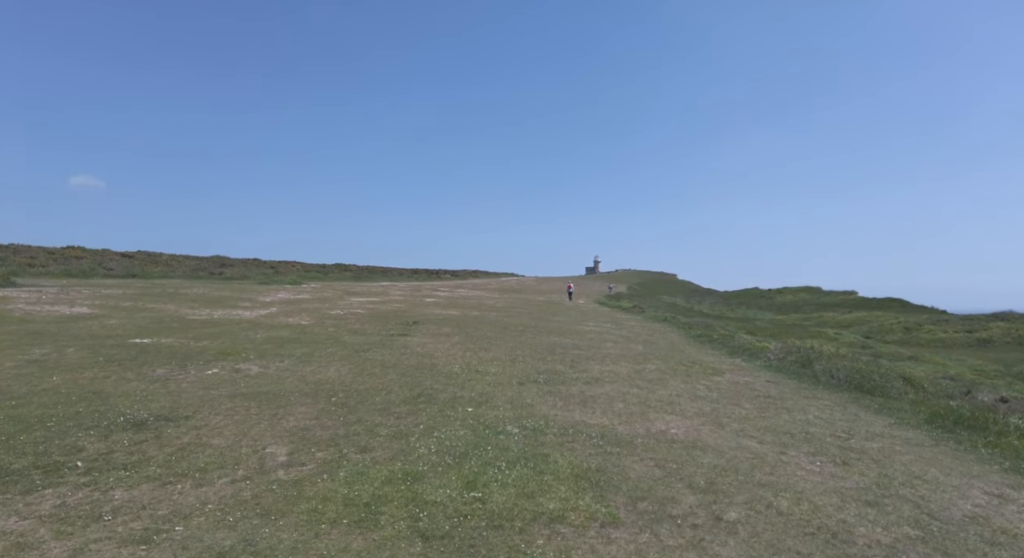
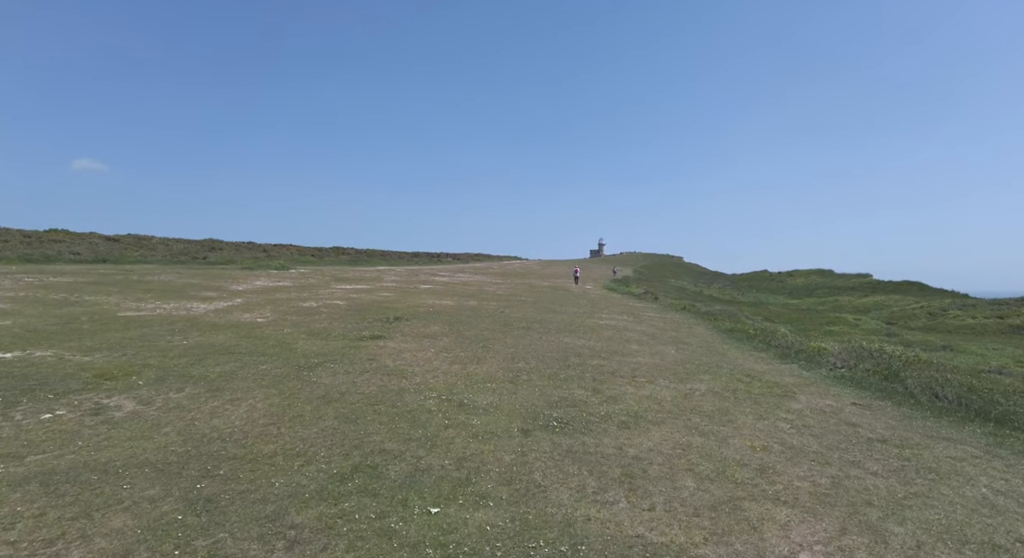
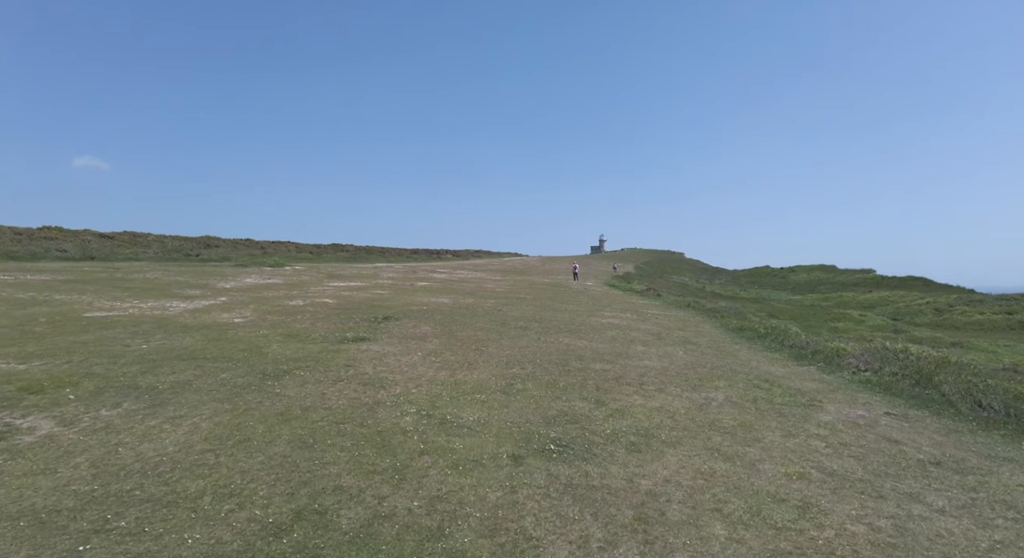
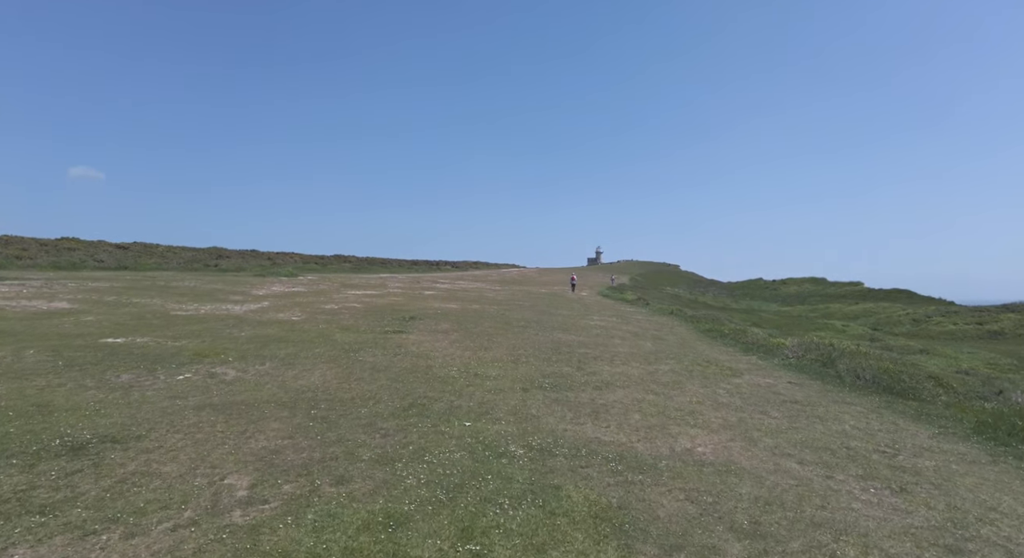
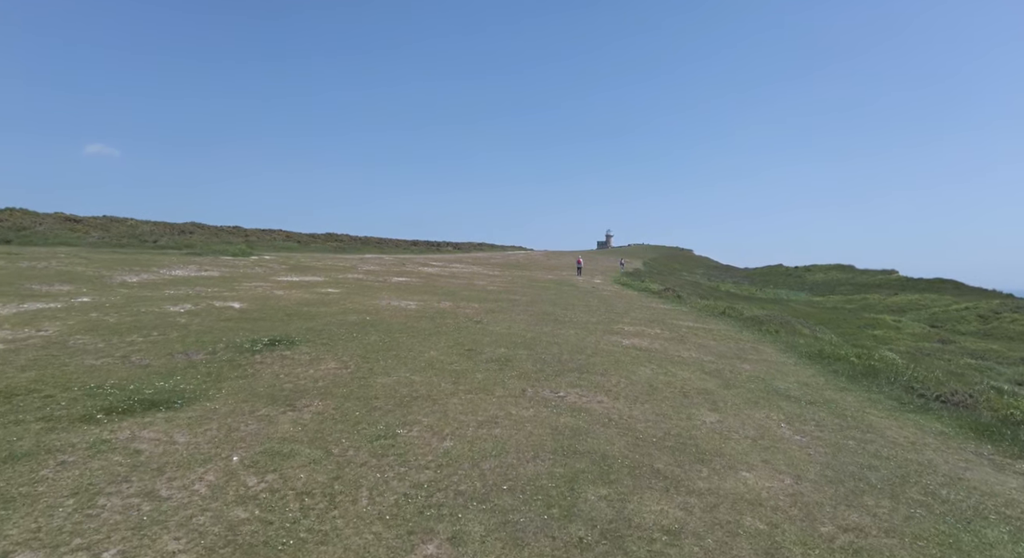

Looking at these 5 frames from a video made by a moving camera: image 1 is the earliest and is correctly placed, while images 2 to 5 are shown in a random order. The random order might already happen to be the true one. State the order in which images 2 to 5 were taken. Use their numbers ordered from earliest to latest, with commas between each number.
4, 2, 3, 5
